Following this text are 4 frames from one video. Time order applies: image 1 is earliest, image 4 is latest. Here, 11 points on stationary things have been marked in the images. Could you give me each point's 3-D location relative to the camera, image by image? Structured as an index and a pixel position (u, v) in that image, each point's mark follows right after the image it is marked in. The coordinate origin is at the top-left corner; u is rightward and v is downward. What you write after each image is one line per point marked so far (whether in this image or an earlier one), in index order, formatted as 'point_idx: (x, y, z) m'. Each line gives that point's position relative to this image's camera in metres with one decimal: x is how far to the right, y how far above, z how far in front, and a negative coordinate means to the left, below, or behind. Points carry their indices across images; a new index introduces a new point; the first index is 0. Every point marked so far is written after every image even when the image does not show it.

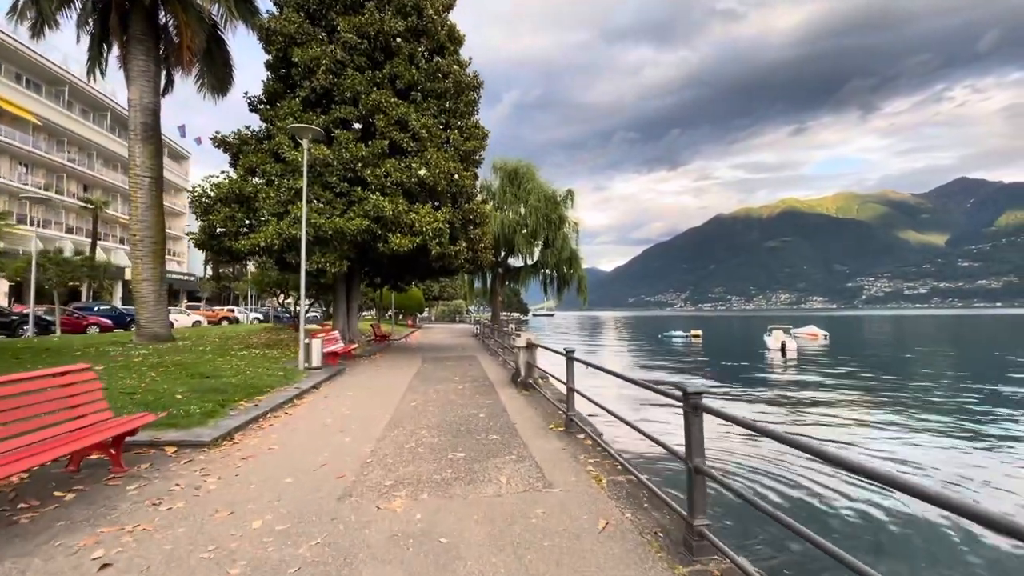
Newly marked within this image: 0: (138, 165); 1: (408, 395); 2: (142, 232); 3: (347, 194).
0: (-11.4, +3.8, +19.6) m
1: (-1.9, -2.0, +11.7) m
2: (-11.4, +1.7, +19.6) m
3: (-5.0, +2.8, +19.3) m
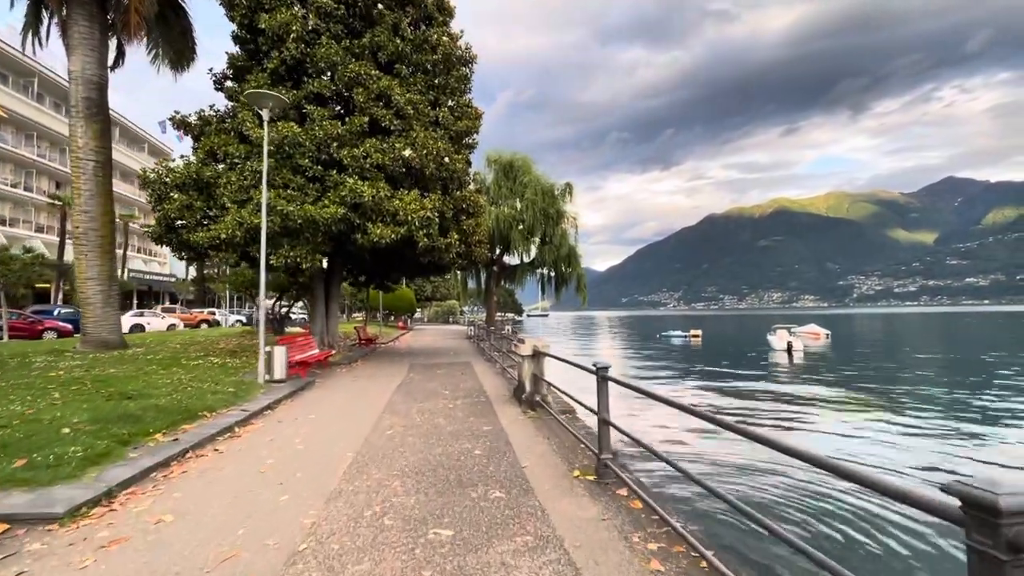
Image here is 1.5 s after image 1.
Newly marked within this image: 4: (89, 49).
0: (-11.5, +3.8, +17.1) m
1: (-1.9, -1.9, +9.3) m
2: (-11.4, +1.7, +17.1) m
3: (-5.0, +2.9, +16.8) m
4: (-11.2, +6.3, +16.9) m
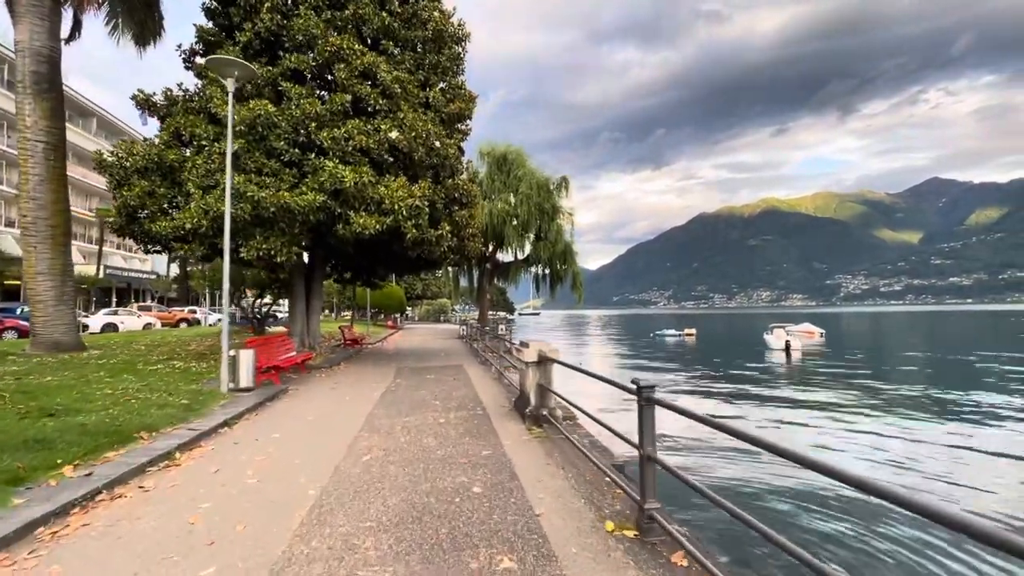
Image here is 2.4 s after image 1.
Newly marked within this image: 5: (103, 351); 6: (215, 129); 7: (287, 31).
0: (-11.6, +3.9, +15.4) m
1: (-1.8, -1.8, +7.7) m
2: (-11.5, +1.8, +15.5) m
3: (-5.1, +3.0, +15.2) m
4: (-11.2, +6.4, +15.2) m
5: (-10.7, -1.6, +16.7) m
6: (-7.1, +3.8, +15.3) m
7: (-5.6, +6.5, +16.1) m
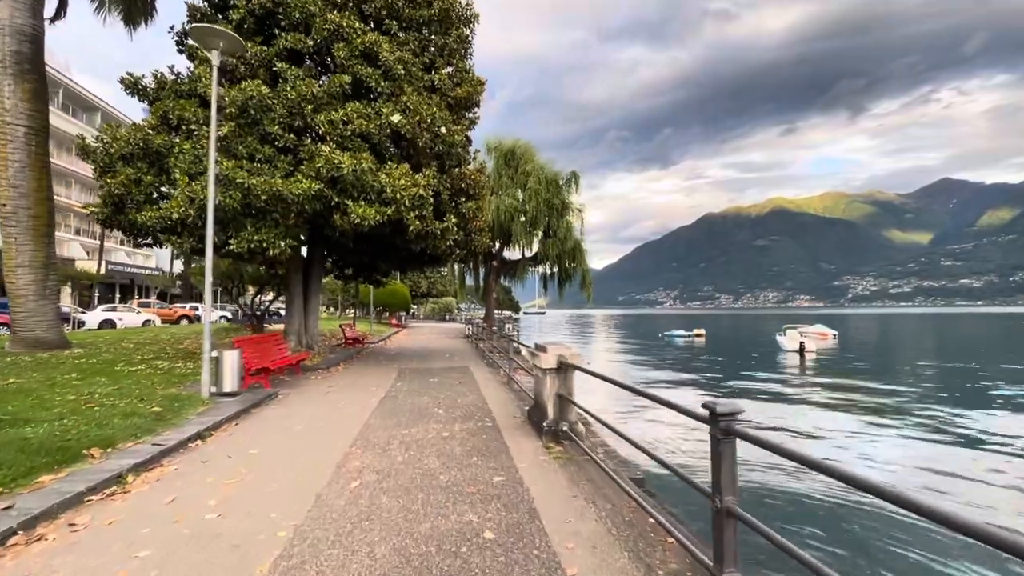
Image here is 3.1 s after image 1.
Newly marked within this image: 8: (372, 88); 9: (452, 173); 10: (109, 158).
0: (-11.3, +4.0, +14.4) m
1: (-1.7, -1.7, +6.6) m
2: (-11.2, +2.0, +14.5) m
3: (-4.8, +3.1, +14.2) m
4: (-10.9, +6.6, +14.2) m
5: (-10.4, -1.5, +15.7) m
6: (-6.8, +3.9, +14.3) m
7: (-5.3, +6.6, +15.0) m
8: (-3.2, +4.7, +15.0) m
9: (-1.5, +2.9, +16.0) m
10: (-9.3, +3.0, +14.8) m
